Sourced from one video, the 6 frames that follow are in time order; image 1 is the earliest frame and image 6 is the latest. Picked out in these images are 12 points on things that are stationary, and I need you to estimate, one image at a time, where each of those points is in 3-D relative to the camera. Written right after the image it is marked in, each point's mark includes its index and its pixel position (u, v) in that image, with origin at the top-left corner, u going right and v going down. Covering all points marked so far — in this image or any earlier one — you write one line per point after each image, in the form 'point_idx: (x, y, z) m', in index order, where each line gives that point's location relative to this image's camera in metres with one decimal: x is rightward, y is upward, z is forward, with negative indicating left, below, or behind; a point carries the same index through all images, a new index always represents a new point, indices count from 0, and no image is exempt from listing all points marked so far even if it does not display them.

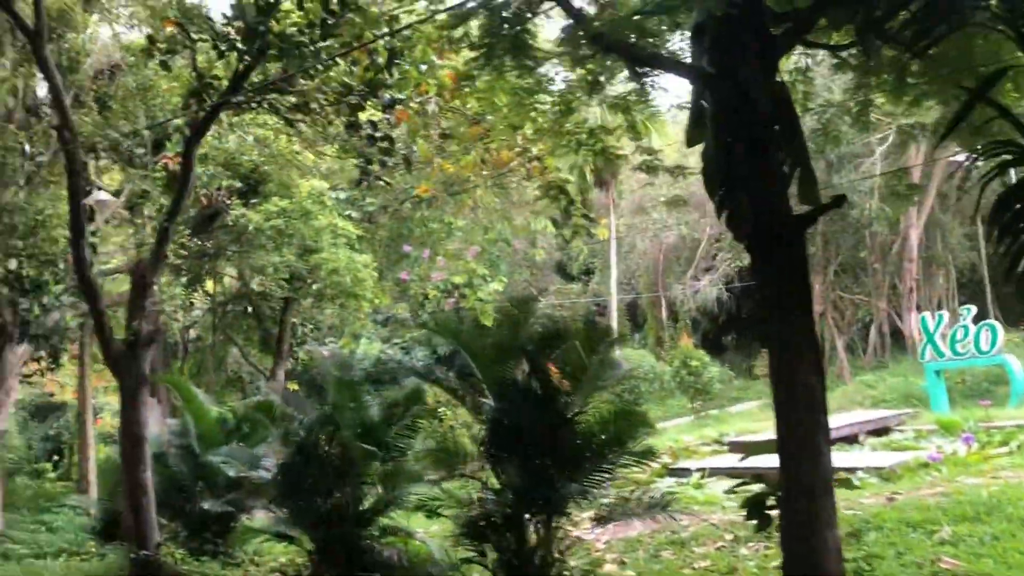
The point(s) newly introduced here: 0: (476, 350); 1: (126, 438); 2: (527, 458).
0: (-0.2, -0.4, +7.2) m
1: (-2.8, -1.1, +7.8) m
2: (+0.1, -1.1, +6.9) m
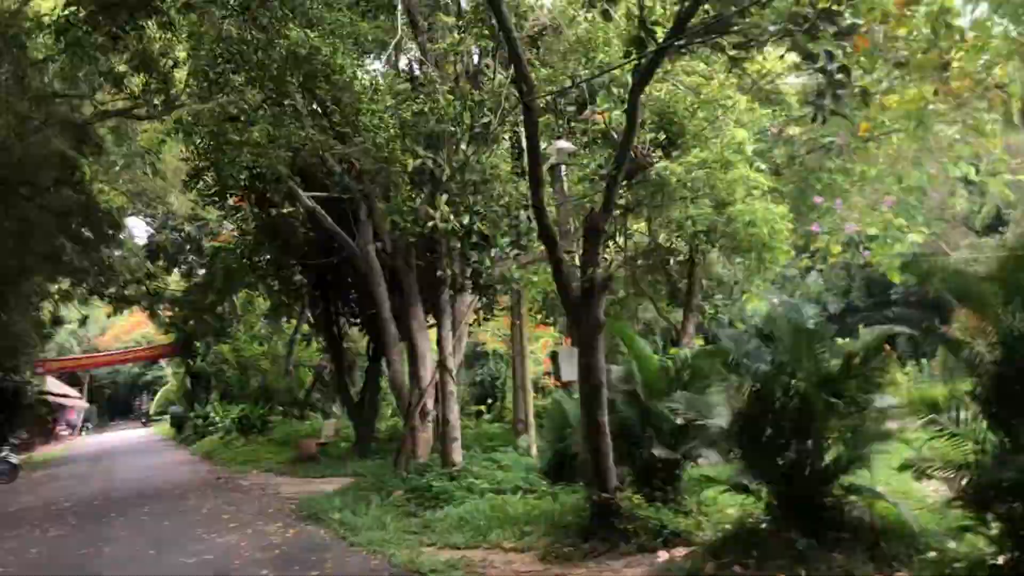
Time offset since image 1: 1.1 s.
0: (+2.7, -0.1, +6.5) m
1: (+0.5, -0.7, +8.0) m
2: (+3.0, -0.8, +6.2) m
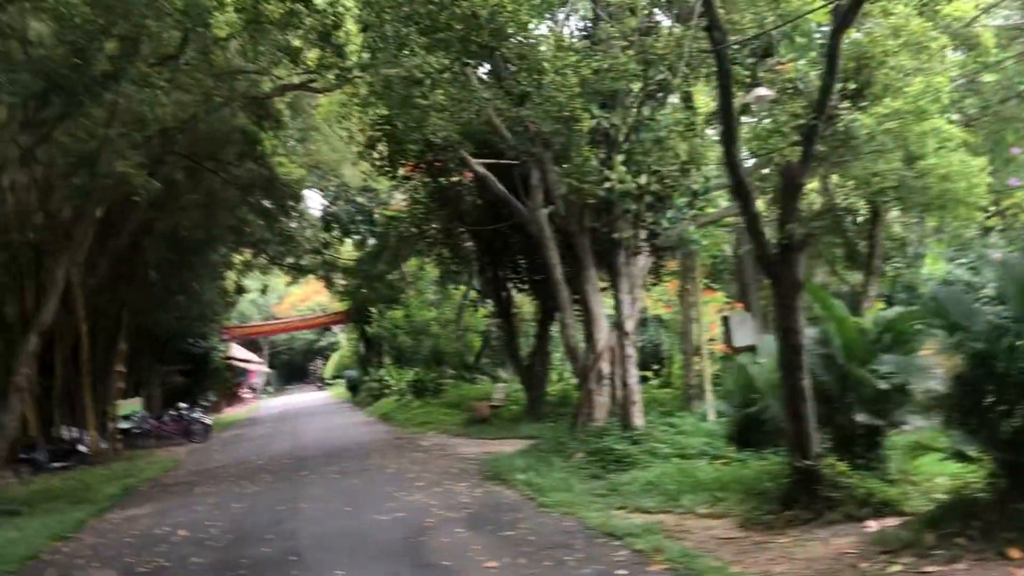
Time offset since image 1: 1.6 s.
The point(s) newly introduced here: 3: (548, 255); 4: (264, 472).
0: (+3.9, +0.2, +5.9) m
1: (+1.9, -0.4, +7.6) m
2: (+4.1, -0.5, +5.5) m
3: (+0.5, +0.4, +13.8) m
4: (-3.1, -2.4, +13.8) m
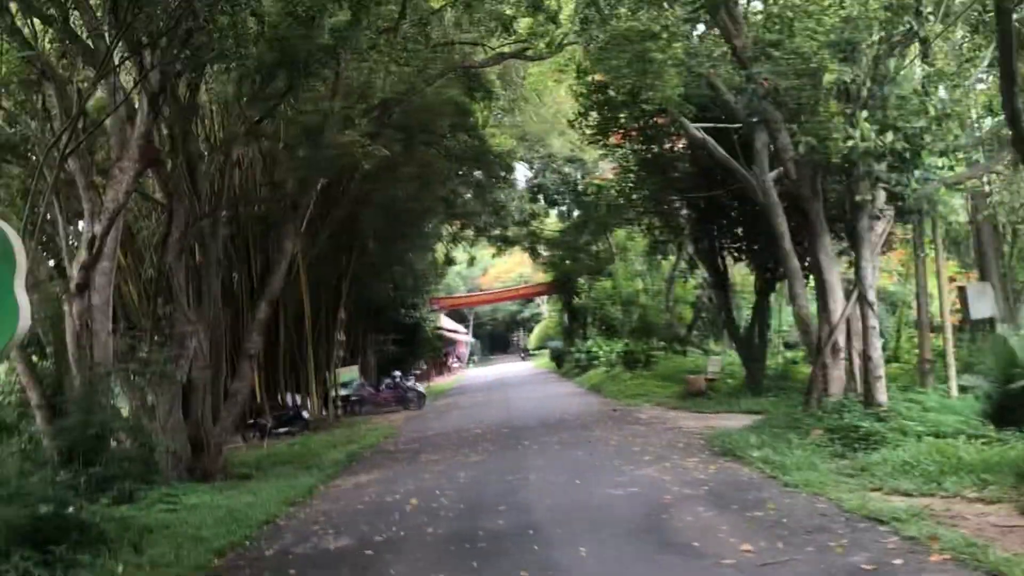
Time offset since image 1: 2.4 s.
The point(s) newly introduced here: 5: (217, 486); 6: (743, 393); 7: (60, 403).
0: (+5.1, +0.4, +4.7) m
1: (+3.5, -0.2, +6.8) m
2: (+5.2, -0.3, +4.3) m
3: (+3.2, +0.8, +13.1) m
4: (-0.3, -2.0, +13.9) m
5: (-3.1, -2.1, +11.6) m
6: (+4.1, -1.8, +18.9) m
7: (-4.1, -1.0, +9.8) m
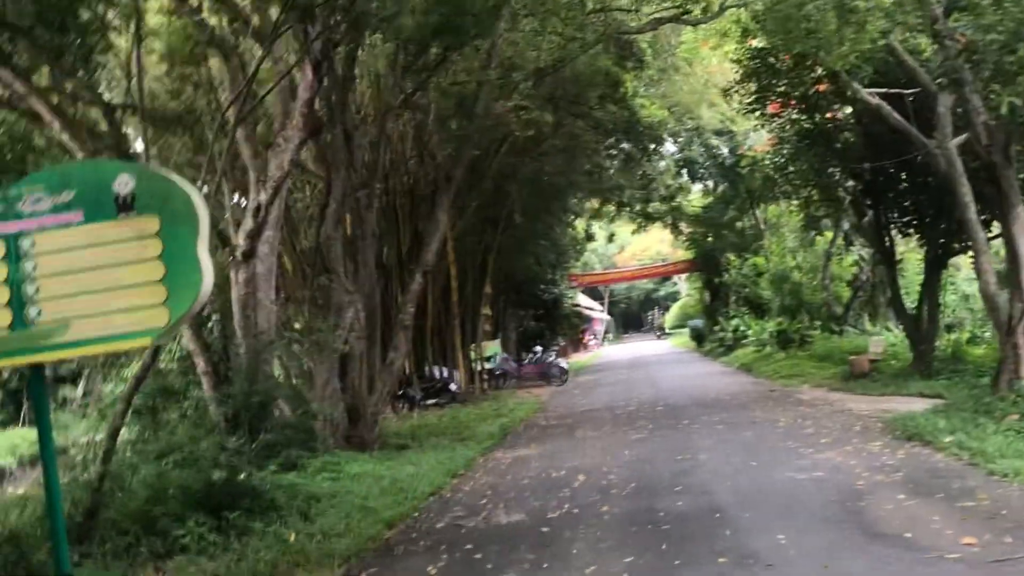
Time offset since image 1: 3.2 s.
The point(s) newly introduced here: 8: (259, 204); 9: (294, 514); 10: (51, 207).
0: (+5.9, +0.5, +3.6) m
1: (+4.6, 0.0, +6.0) m
2: (+6.0, -0.2, +3.3) m
3: (+5.1, +1.1, +12.2) m
4: (+1.6, -1.6, +13.4) m
5: (-1.4, -1.8, +11.6) m
6: (+6.6, -1.5, +18.0) m
7: (-2.6, -0.7, +9.8) m
8: (-2.3, +0.8, +10.0) m
9: (-1.6, -1.7, +8.1) m
10: (-2.3, +0.4, +5.5) m
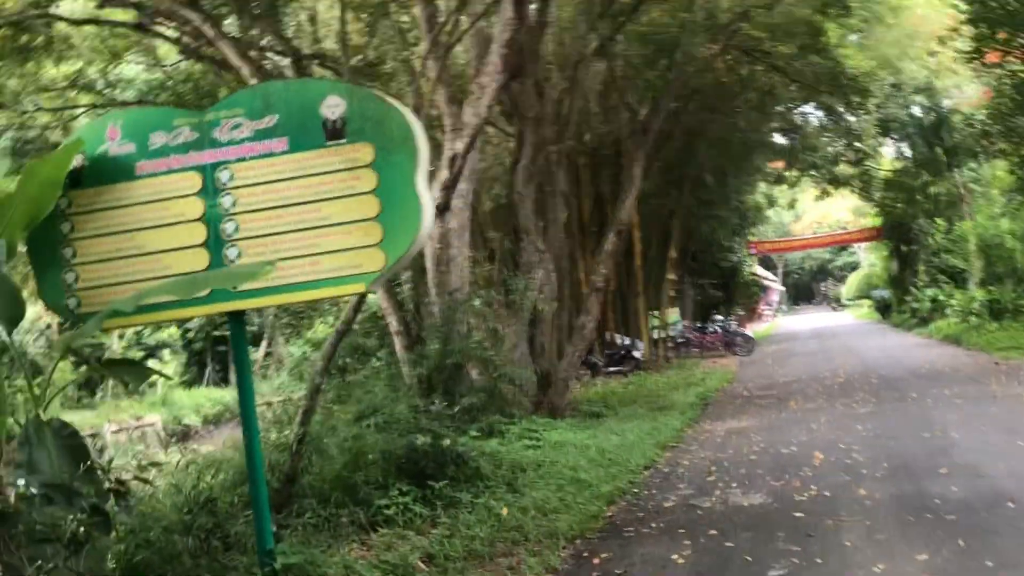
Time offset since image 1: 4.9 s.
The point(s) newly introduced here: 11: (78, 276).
0: (+6.7, +0.7, +1.8) m
1: (+5.8, +0.2, +4.3) m
2: (+6.7, -0.1, +1.5) m
3: (+7.2, +1.5, +10.4) m
4: (+3.9, -1.2, +12.2) m
5: (+0.6, -1.4, +10.8) m
6: (+9.5, -0.9, +15.9) m
7: (-0.8, -0.3, +9.2) m
8: (-0.5, +1.2, +9.4) m
9: (-0.1, -1.3, +7.4) m
10: (-1.2, +0.7, +4.9) m
11: (-2.0, +0.1, +5.0) m
